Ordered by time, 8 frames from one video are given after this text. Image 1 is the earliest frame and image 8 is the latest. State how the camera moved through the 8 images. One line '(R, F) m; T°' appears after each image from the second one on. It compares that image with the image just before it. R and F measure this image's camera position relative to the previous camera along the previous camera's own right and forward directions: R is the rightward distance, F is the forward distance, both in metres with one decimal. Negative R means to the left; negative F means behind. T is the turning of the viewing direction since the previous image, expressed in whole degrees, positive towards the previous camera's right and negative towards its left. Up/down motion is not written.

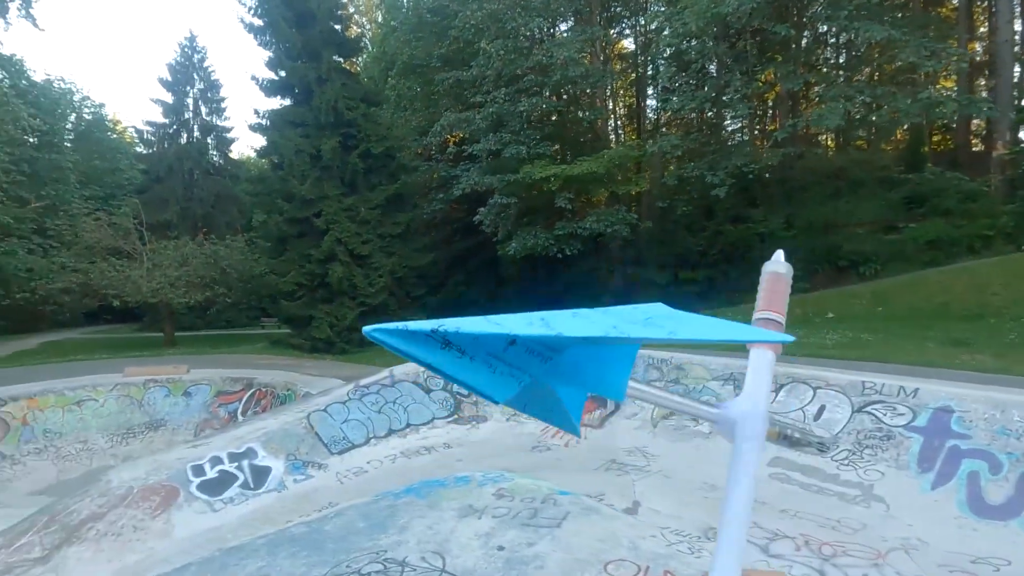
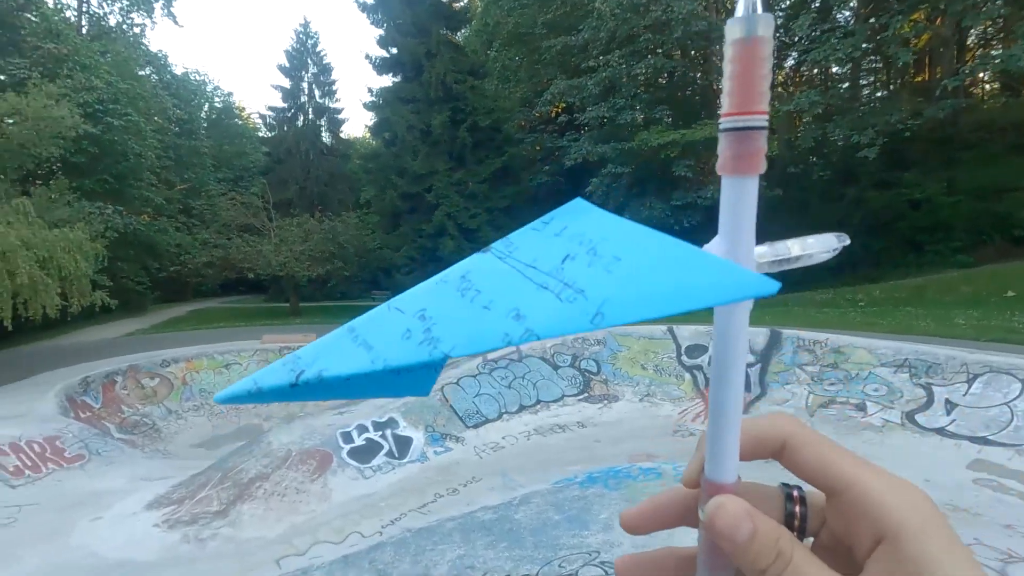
(-0.9, +0.5) m; -10°
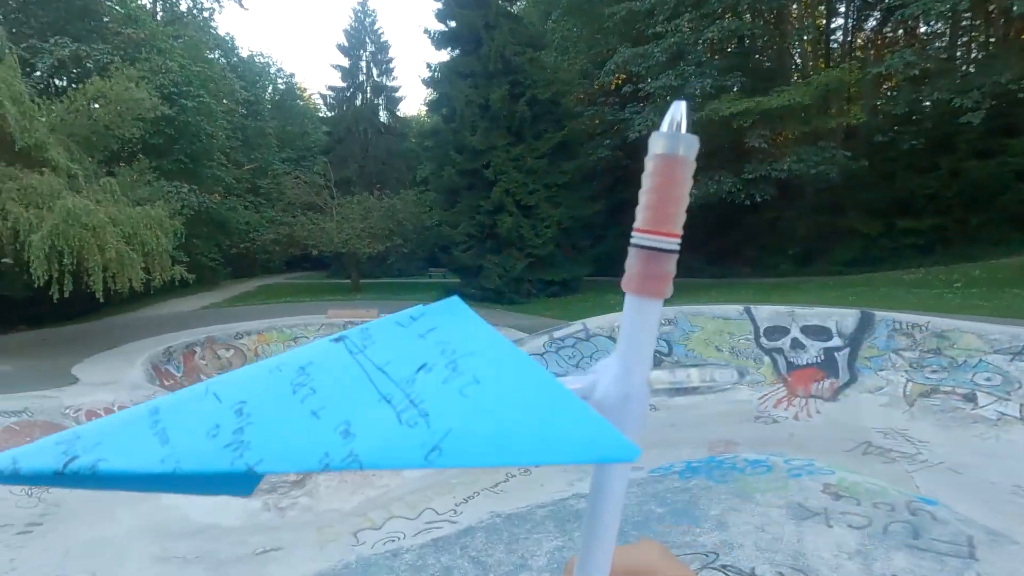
(-0.3, +0.3) m; -6°
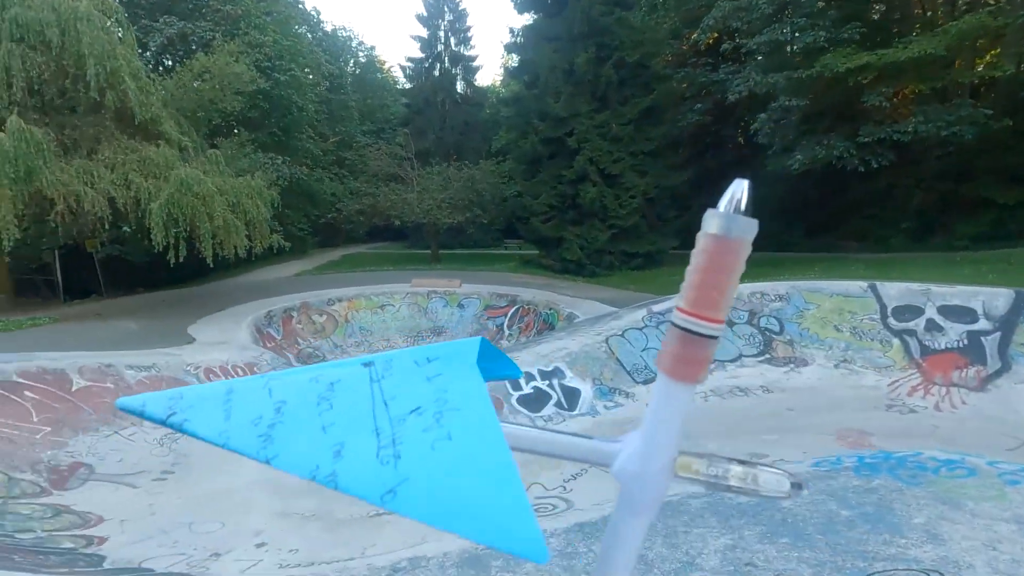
(-0.6, +0.3) m; -7°
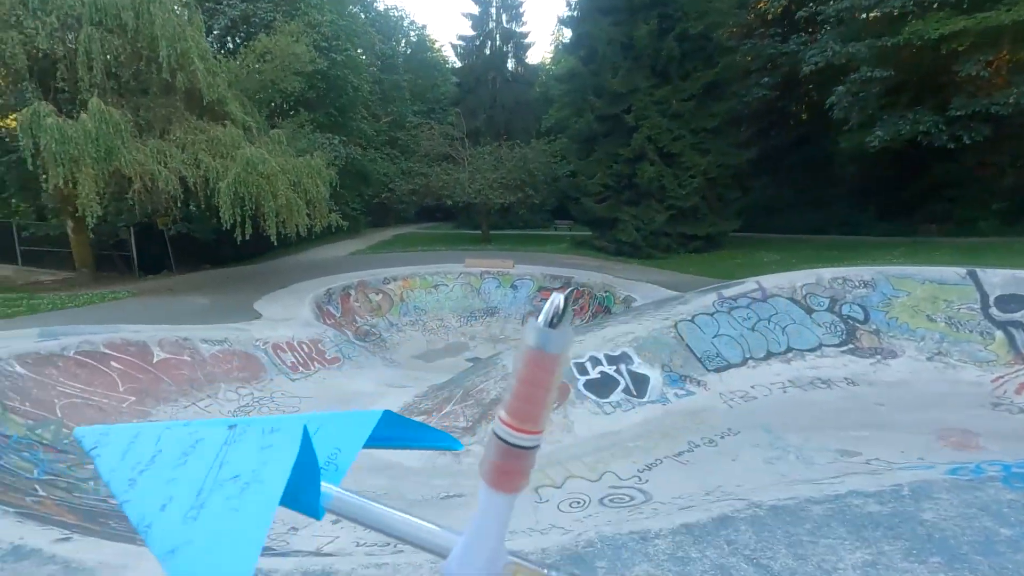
(-0.4, +0.2) m; -5°
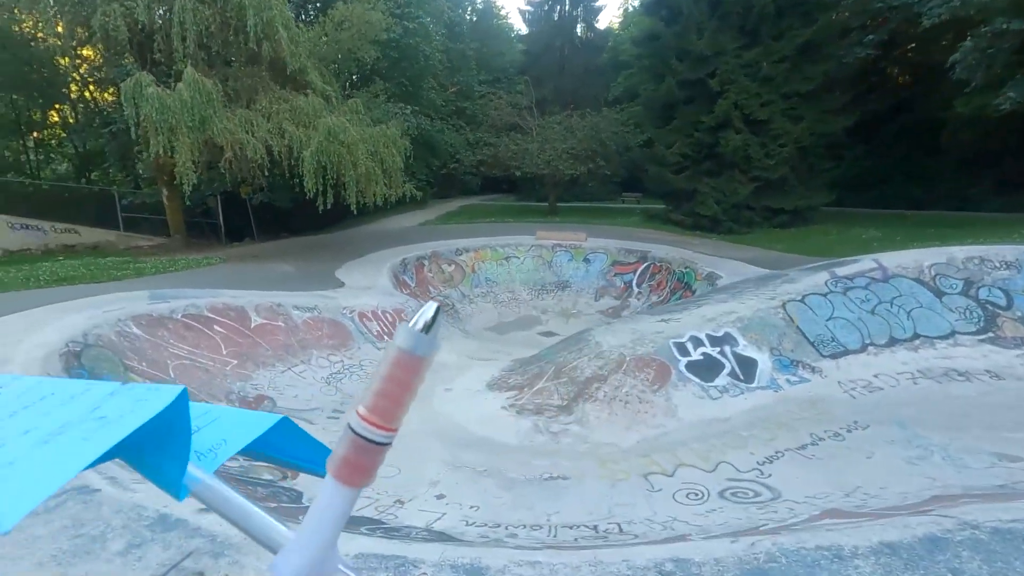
(-0.6, +0.4) m; -6°
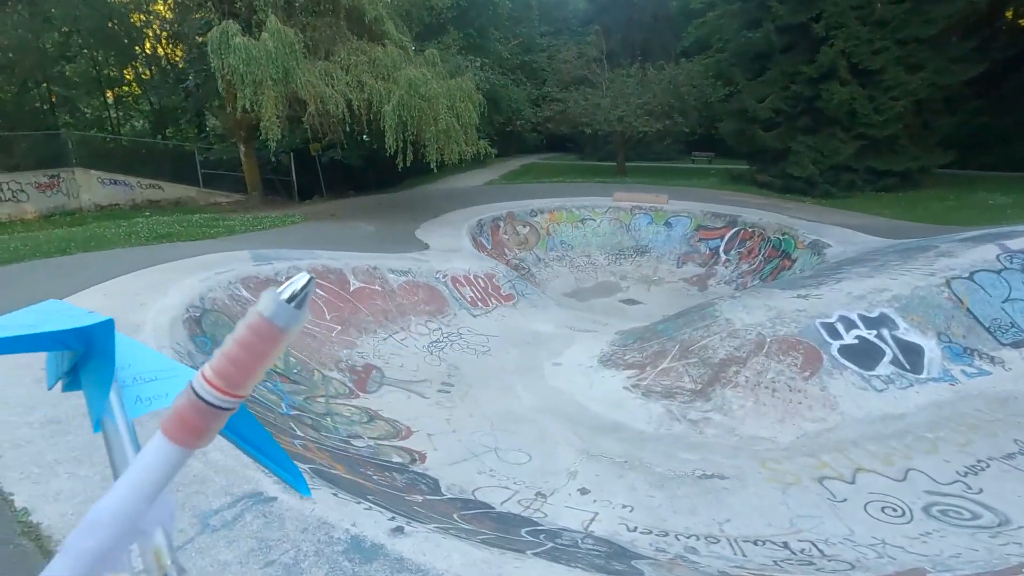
(-1.1, +0.7) m; -5°
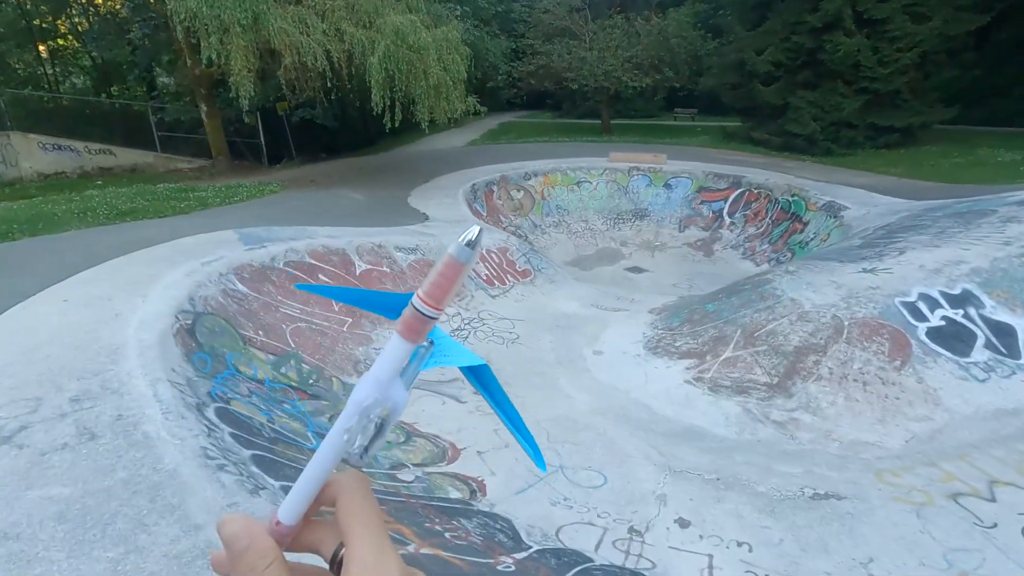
(-0.9, +1.1) m; +3°
